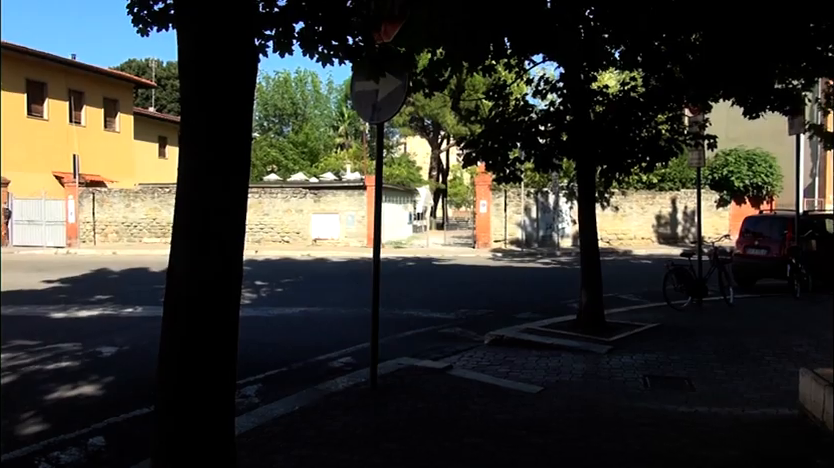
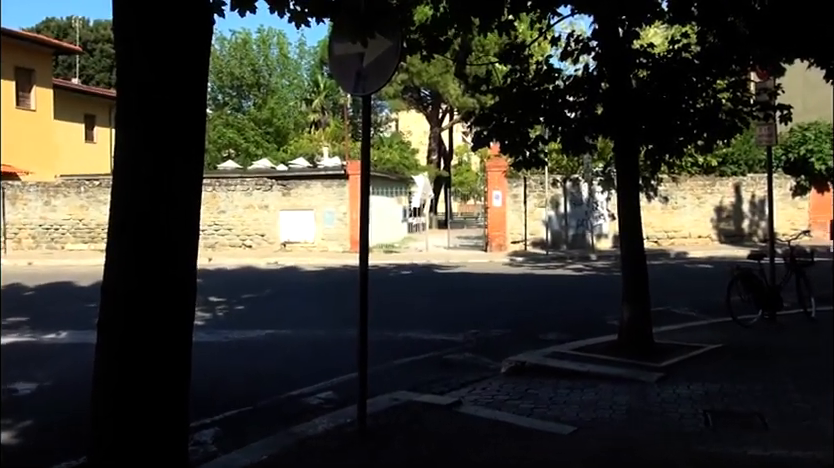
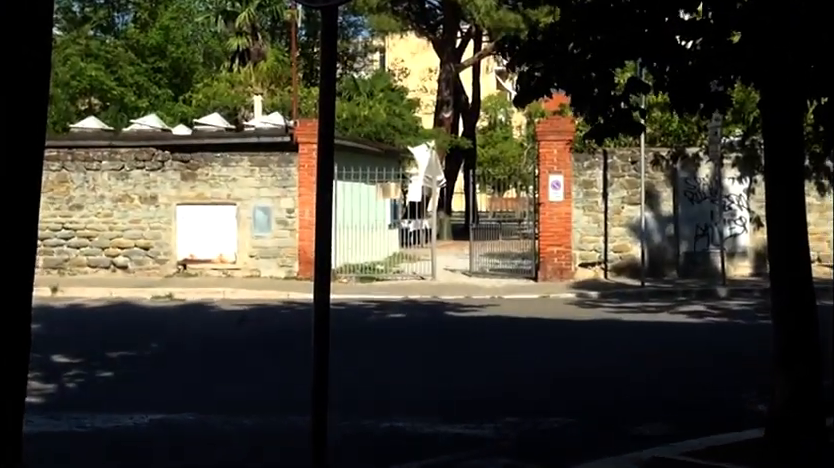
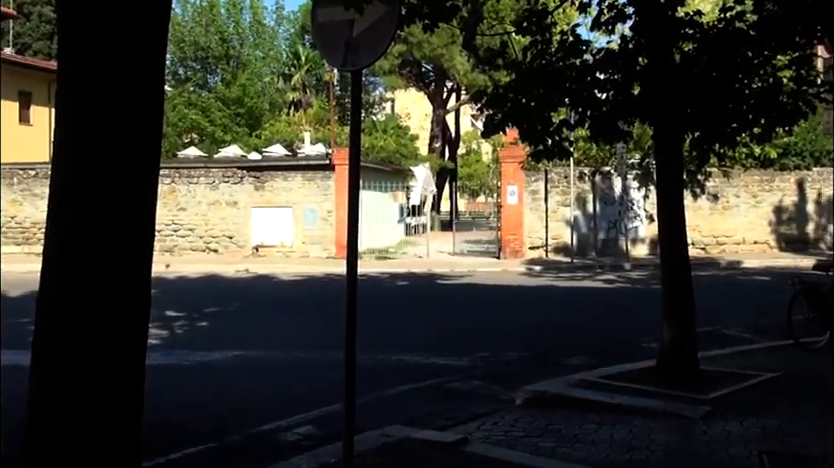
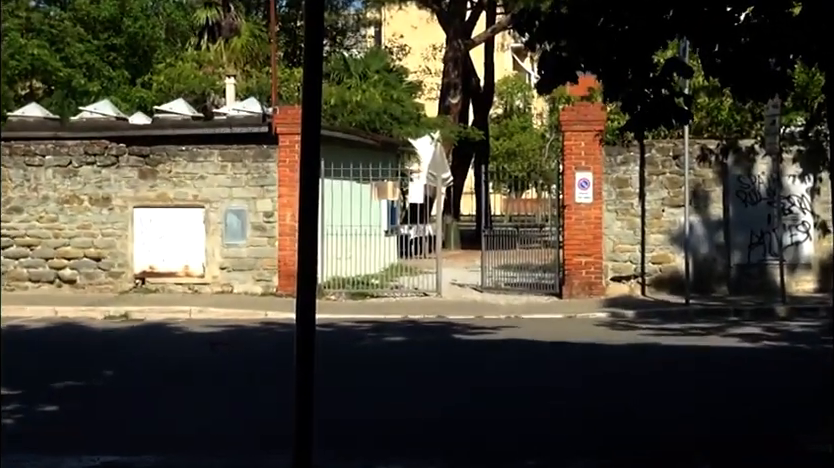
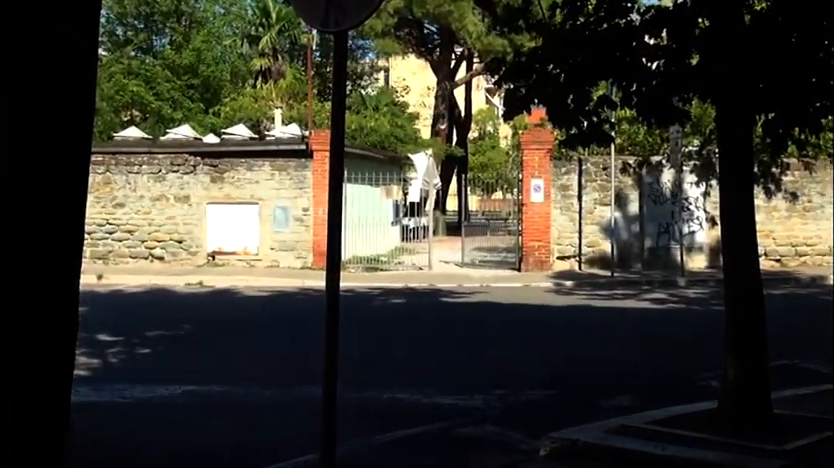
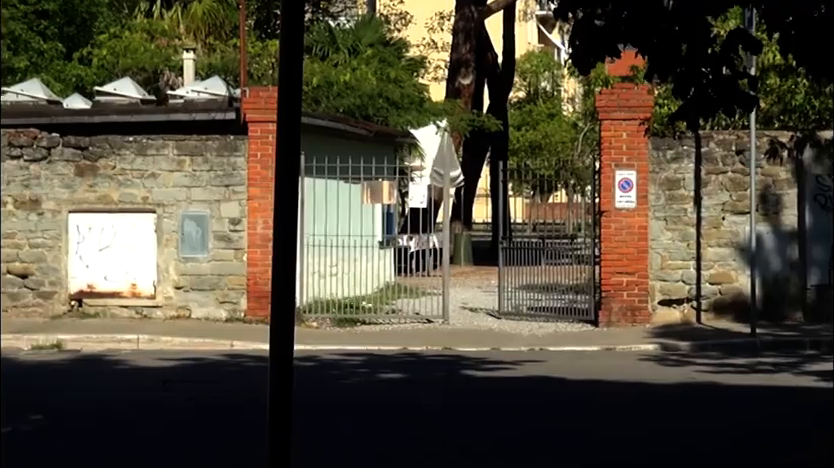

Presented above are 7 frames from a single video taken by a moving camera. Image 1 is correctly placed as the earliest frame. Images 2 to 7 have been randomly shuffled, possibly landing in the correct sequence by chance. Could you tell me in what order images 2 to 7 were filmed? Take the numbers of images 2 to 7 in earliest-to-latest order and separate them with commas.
2, 4, 6, 3, 5, 7
